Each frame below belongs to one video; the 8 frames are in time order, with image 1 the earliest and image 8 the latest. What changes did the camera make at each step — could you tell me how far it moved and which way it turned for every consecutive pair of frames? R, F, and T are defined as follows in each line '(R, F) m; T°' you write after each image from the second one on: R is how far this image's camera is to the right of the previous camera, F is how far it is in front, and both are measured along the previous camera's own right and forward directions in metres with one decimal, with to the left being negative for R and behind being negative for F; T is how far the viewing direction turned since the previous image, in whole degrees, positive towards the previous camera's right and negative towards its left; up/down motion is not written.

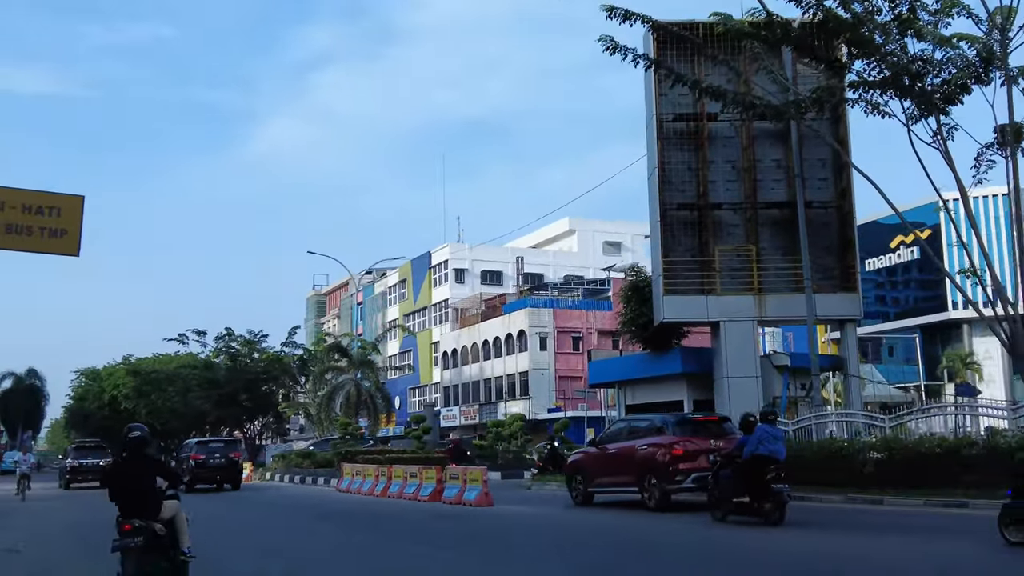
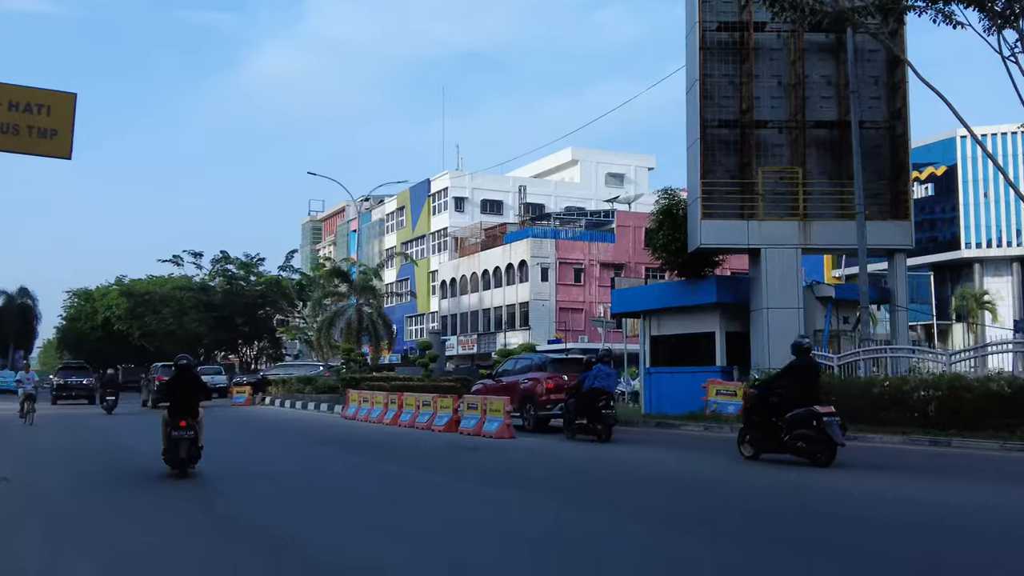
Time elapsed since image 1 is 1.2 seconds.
(-0.6, +1.3) m; 0°
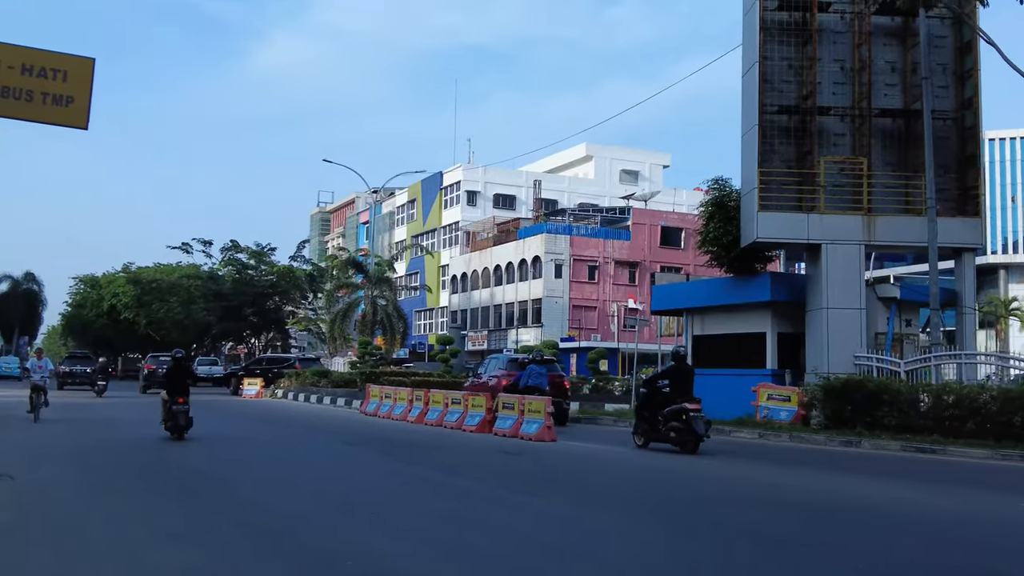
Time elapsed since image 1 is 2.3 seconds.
(-0.6, +1.1) m; 0°
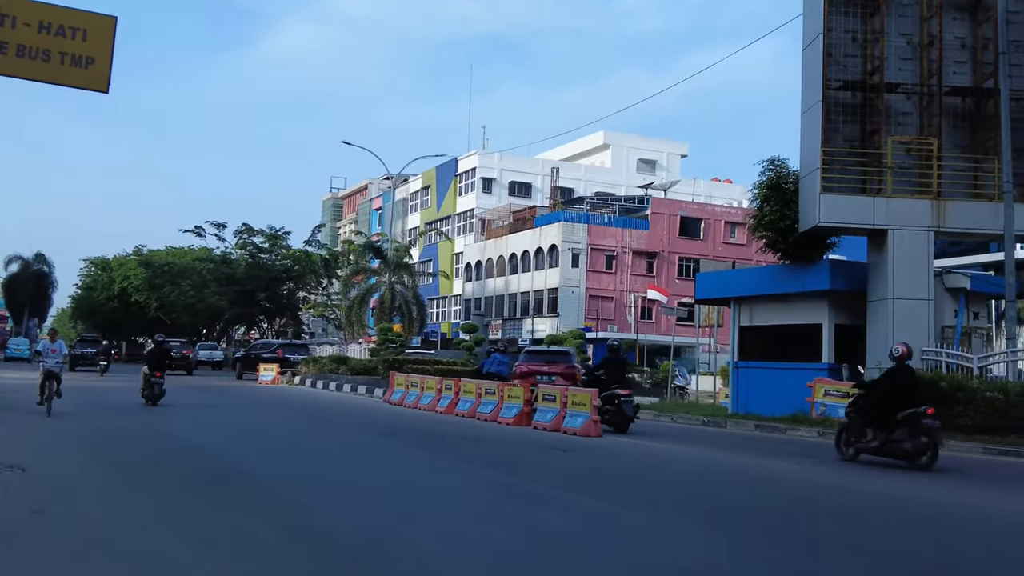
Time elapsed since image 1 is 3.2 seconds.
(-0.5, +1.0) m; 0°
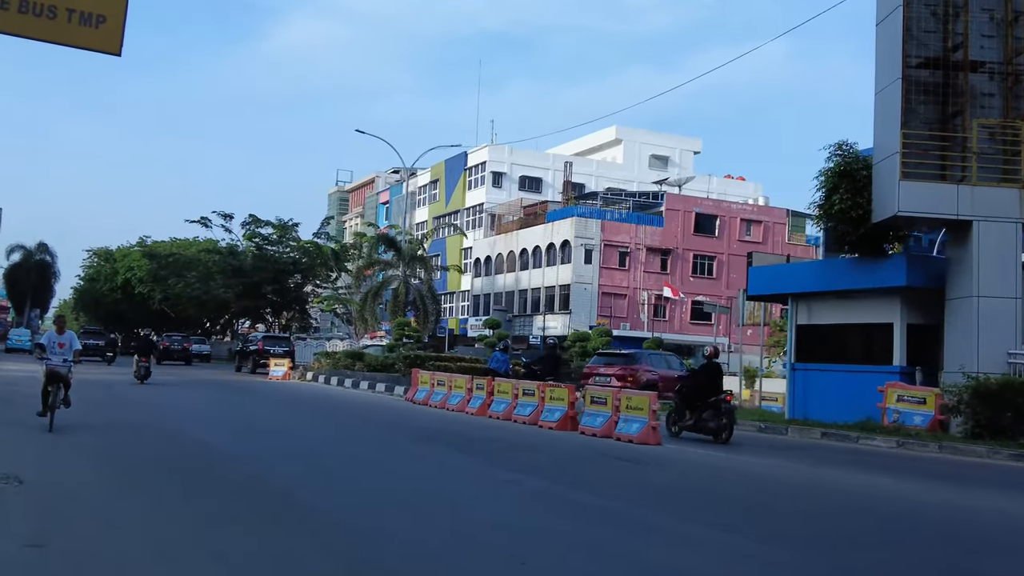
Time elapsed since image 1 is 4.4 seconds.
(-0.6, +1.3) m; 0°
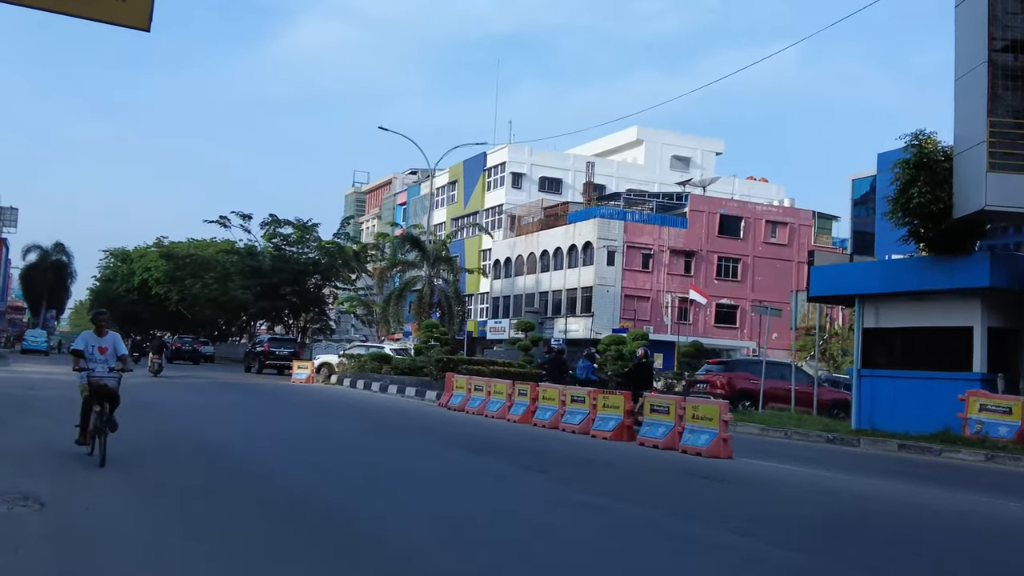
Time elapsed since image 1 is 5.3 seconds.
(-0.5, +1.0) m; -1°
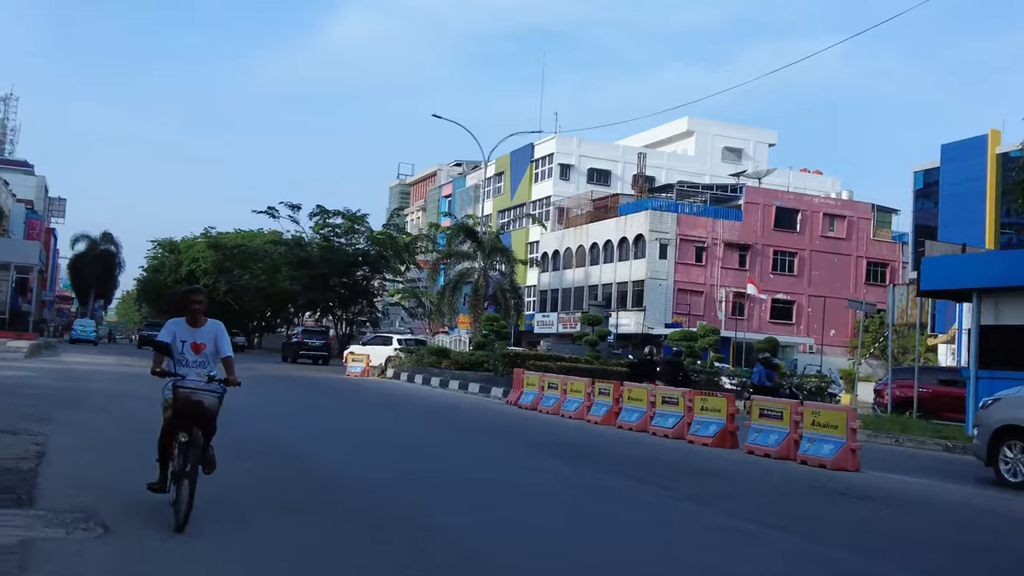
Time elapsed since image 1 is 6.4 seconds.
(-0.7, +1.2) m; -2°
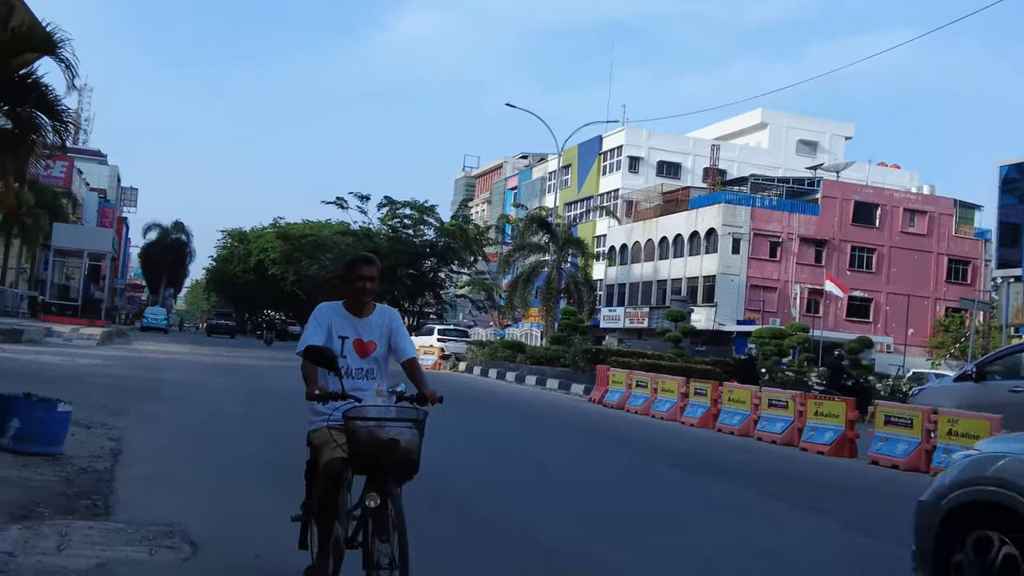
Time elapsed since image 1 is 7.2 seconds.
(-0.4, +0.9) m; -3°
